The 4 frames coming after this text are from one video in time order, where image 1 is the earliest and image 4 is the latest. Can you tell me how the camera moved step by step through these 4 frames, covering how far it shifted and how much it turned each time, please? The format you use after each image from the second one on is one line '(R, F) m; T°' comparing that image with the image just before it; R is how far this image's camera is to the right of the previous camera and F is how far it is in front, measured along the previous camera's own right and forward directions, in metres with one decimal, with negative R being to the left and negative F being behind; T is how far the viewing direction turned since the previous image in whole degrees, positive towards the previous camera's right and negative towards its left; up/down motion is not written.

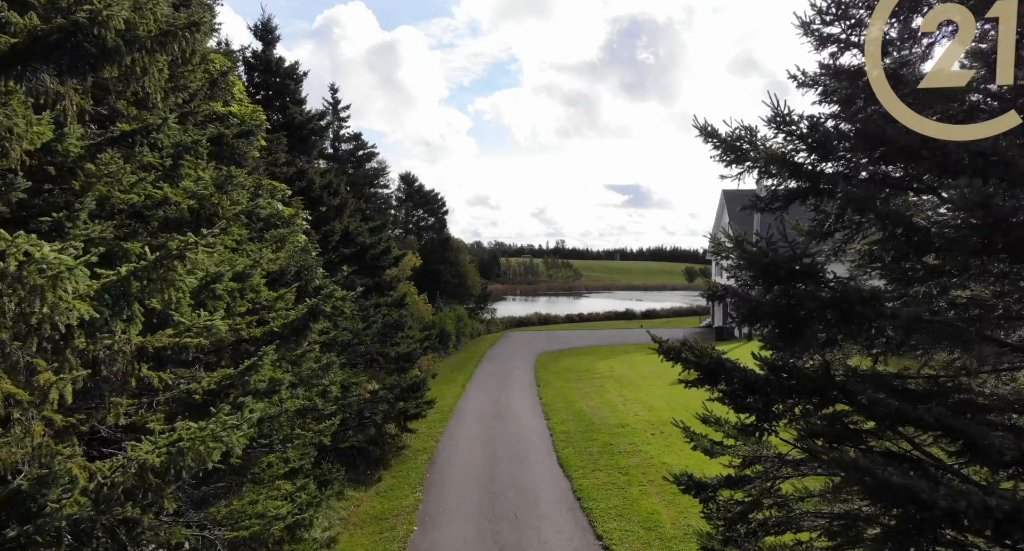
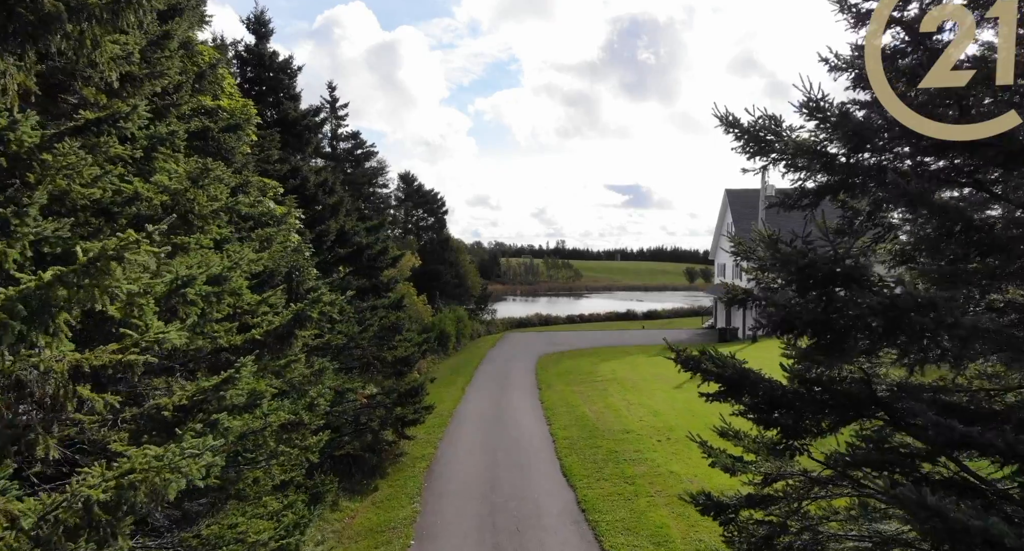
(0.0, +0.6) m; 0°
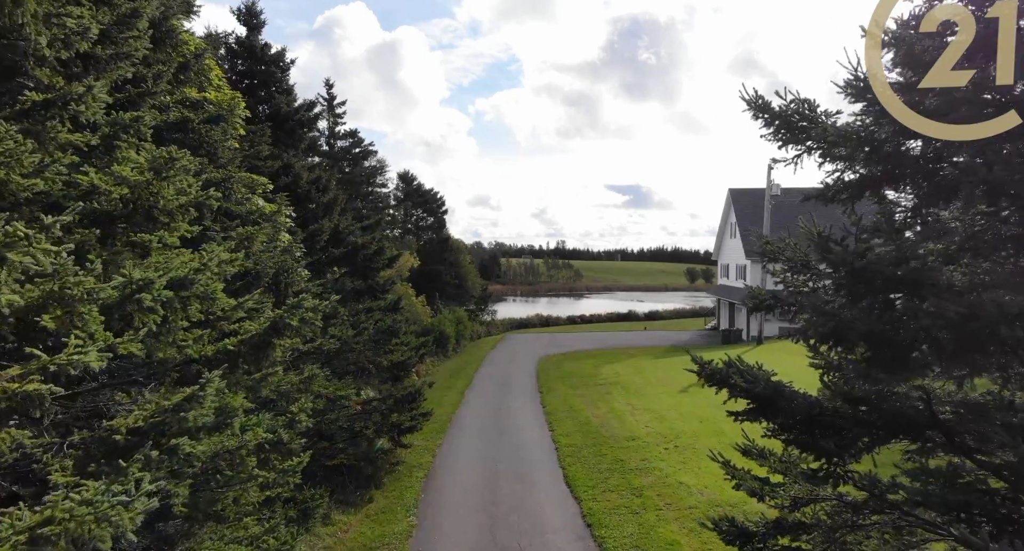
(0.0, +0.7) m; 0°
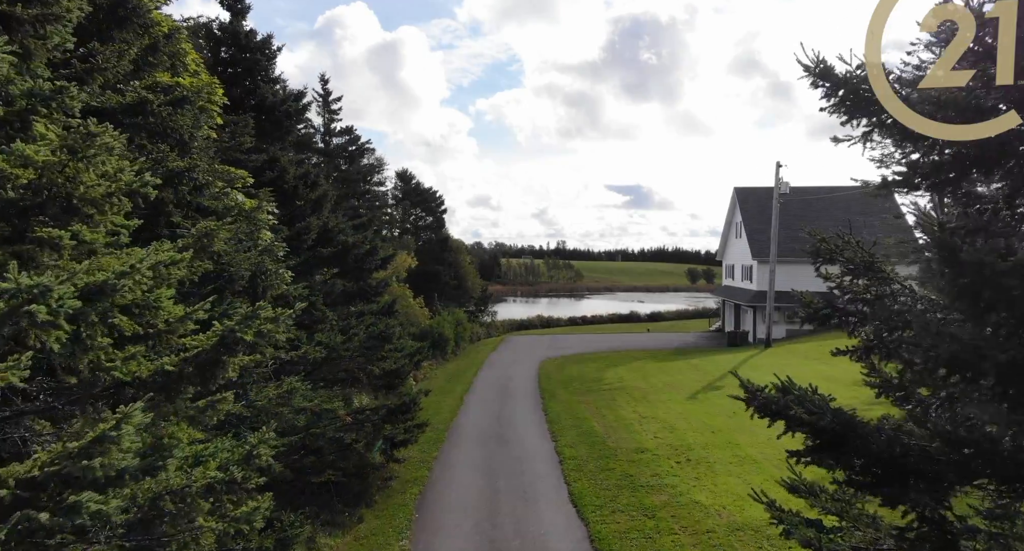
(0.0, +1.0) m; 0°
